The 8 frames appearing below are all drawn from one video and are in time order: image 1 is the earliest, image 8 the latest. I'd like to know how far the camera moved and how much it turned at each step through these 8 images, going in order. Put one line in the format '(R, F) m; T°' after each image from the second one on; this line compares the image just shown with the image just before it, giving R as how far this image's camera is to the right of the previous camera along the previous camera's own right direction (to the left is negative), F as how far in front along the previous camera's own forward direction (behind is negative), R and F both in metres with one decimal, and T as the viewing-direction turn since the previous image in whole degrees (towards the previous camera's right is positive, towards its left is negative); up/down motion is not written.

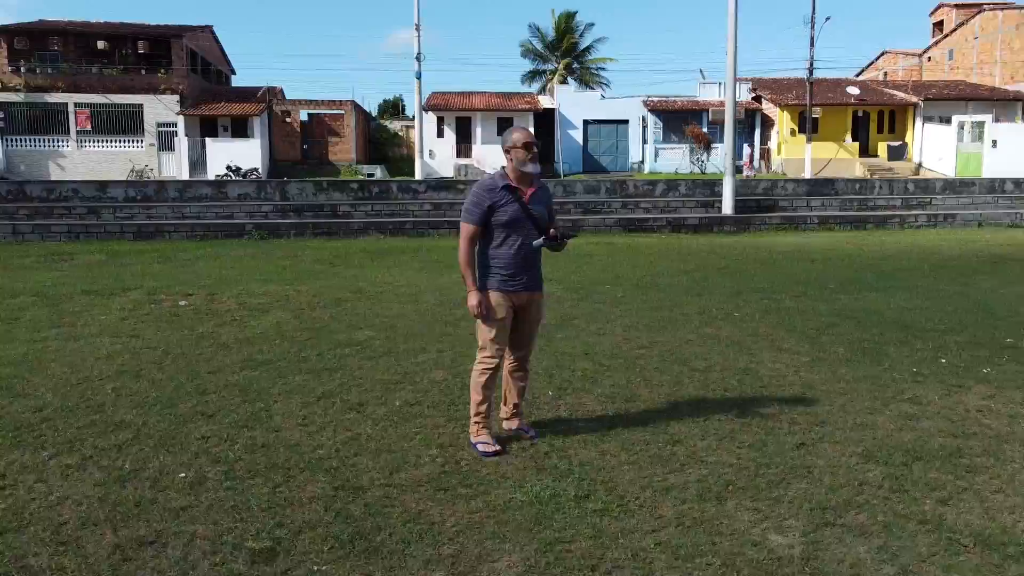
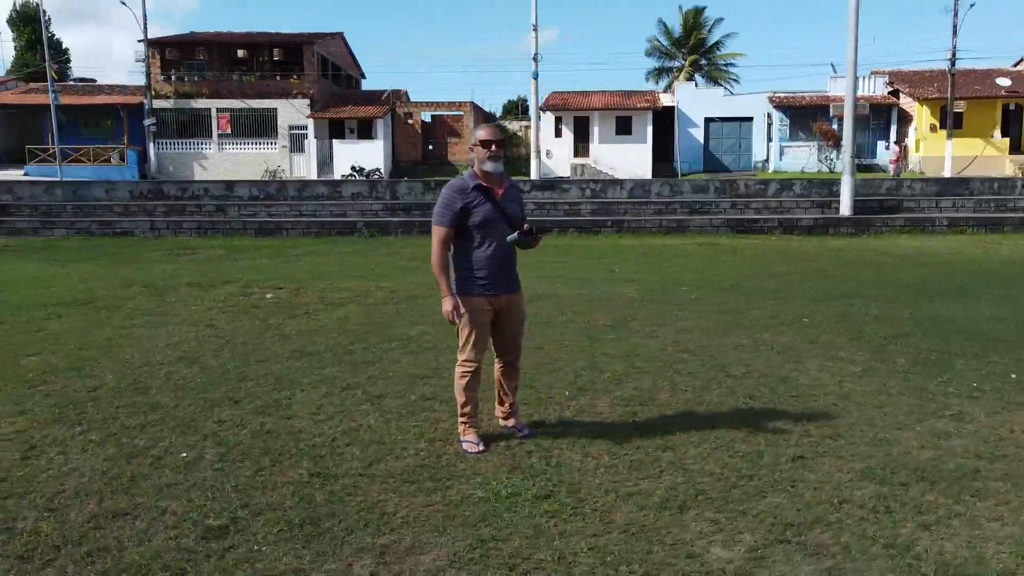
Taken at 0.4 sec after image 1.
(+0.6, 0.0) m; -9°
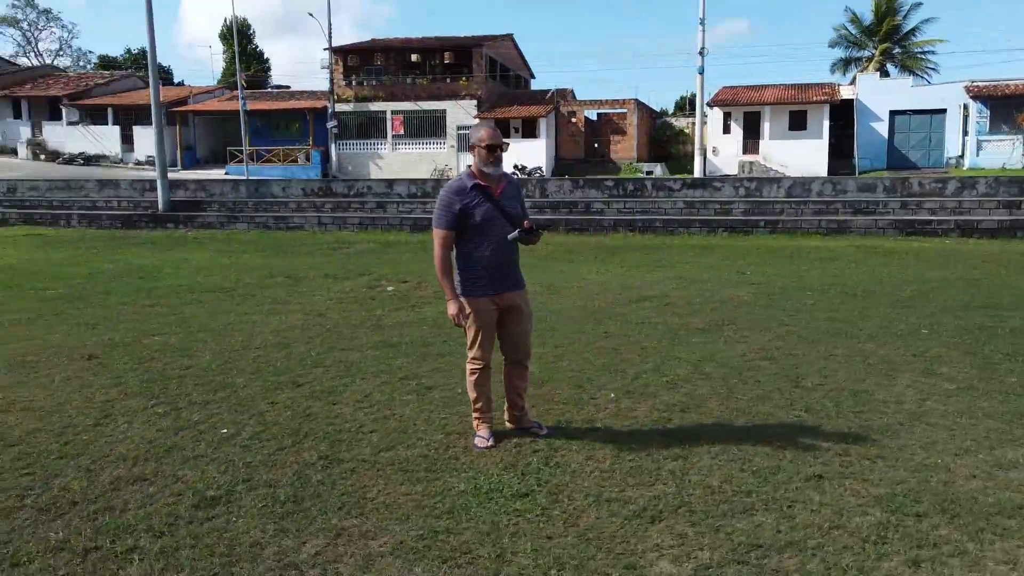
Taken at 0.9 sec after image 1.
(+0.7, +0.1) m; -12°
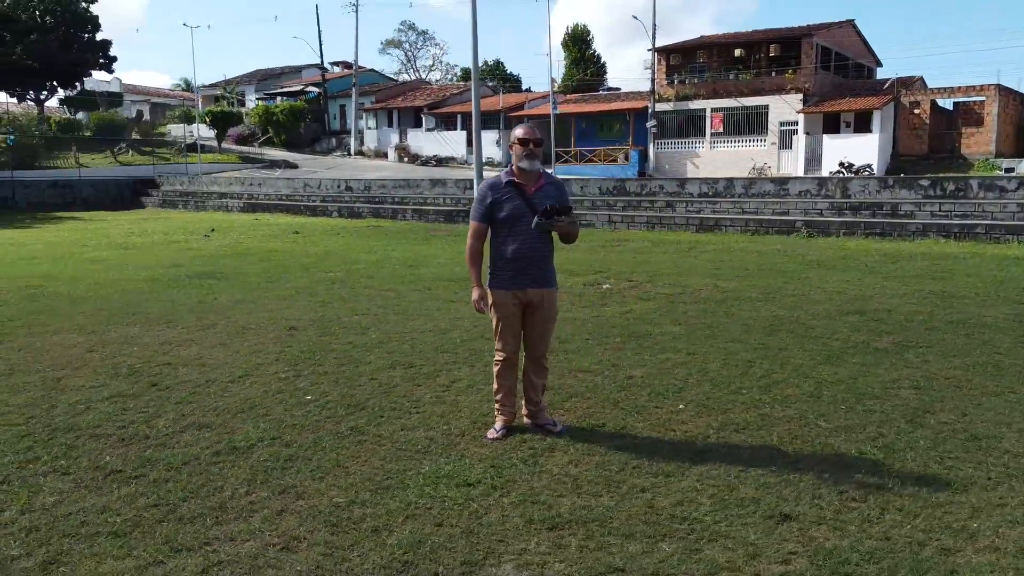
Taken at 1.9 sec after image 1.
(+1.5, +0.2) m; -24°
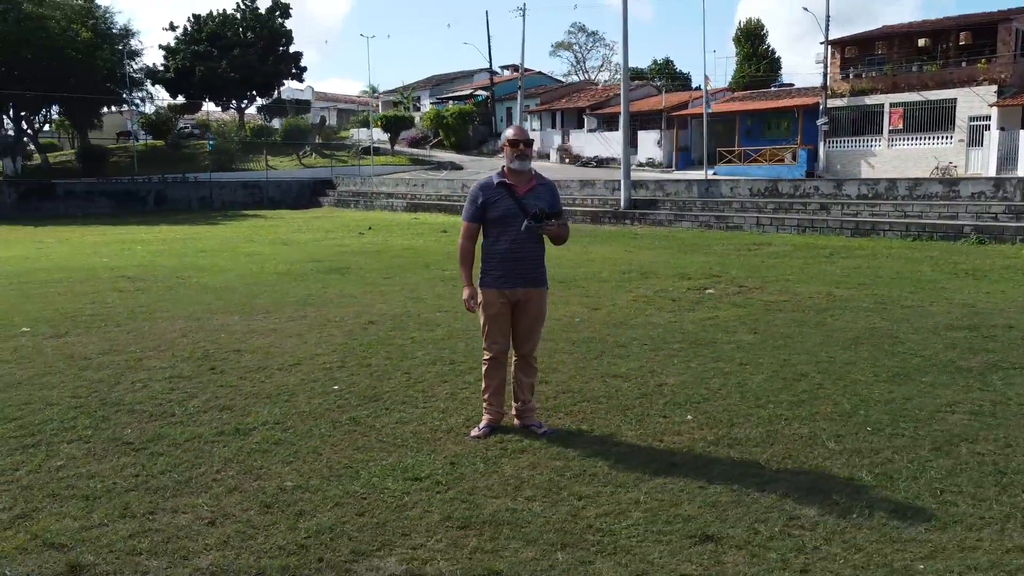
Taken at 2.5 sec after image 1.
(+0.9, +0.1) m; -12°
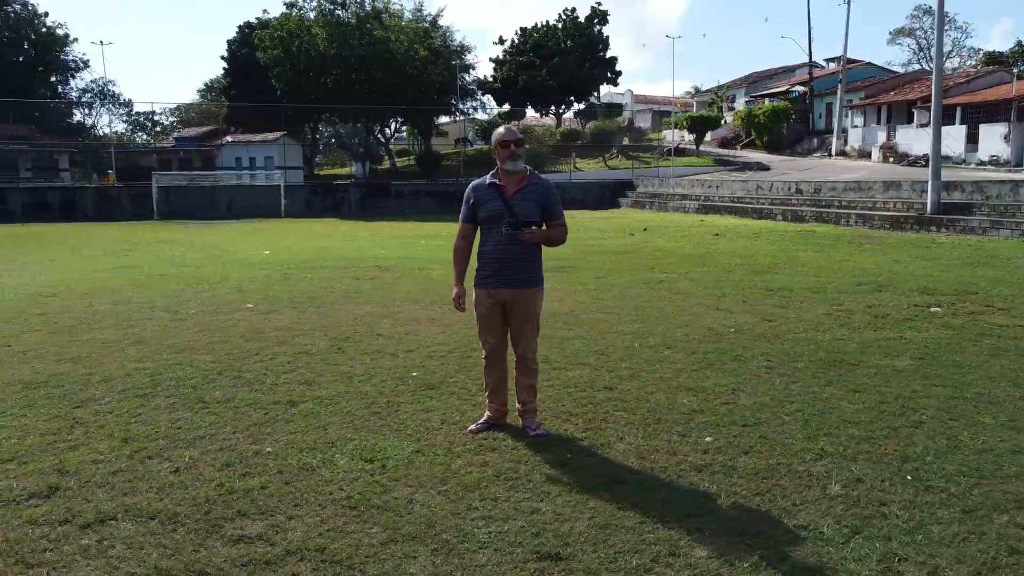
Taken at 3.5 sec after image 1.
(+1.5, +0.3) m; -23°
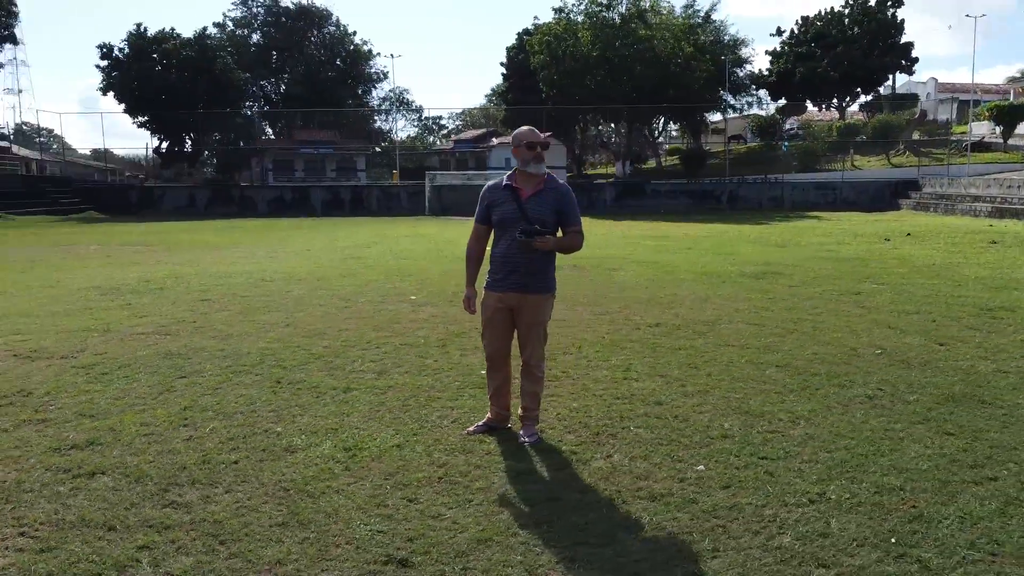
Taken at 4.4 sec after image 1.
(+1.3, +0.3) m; -20°
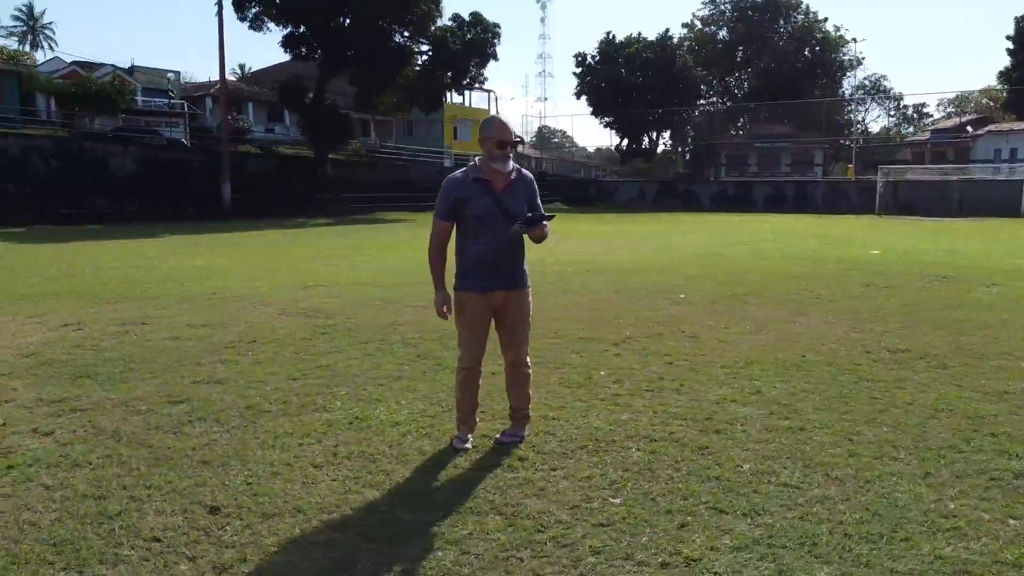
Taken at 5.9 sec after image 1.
(+2.1, +0.7) m; -33°
